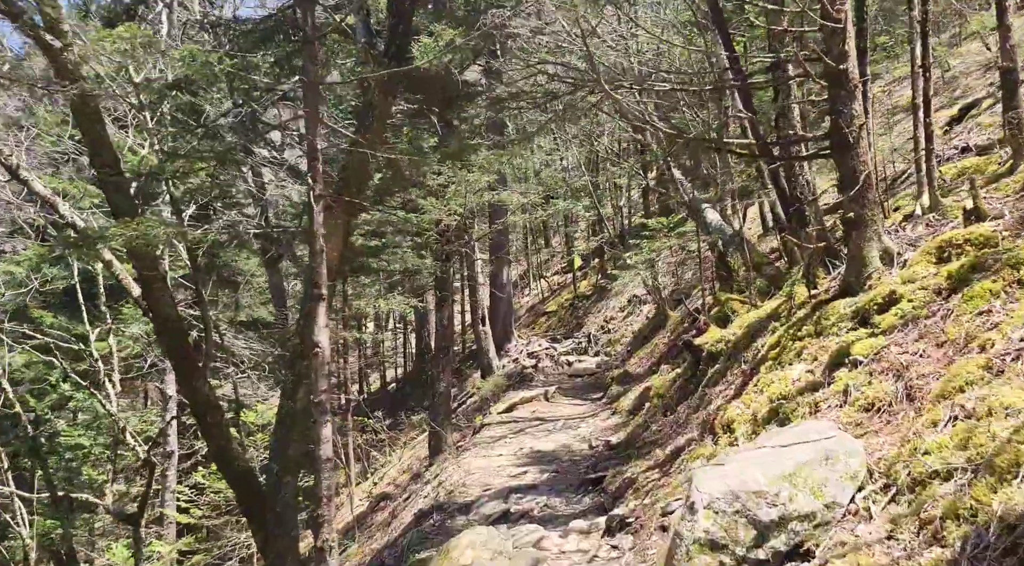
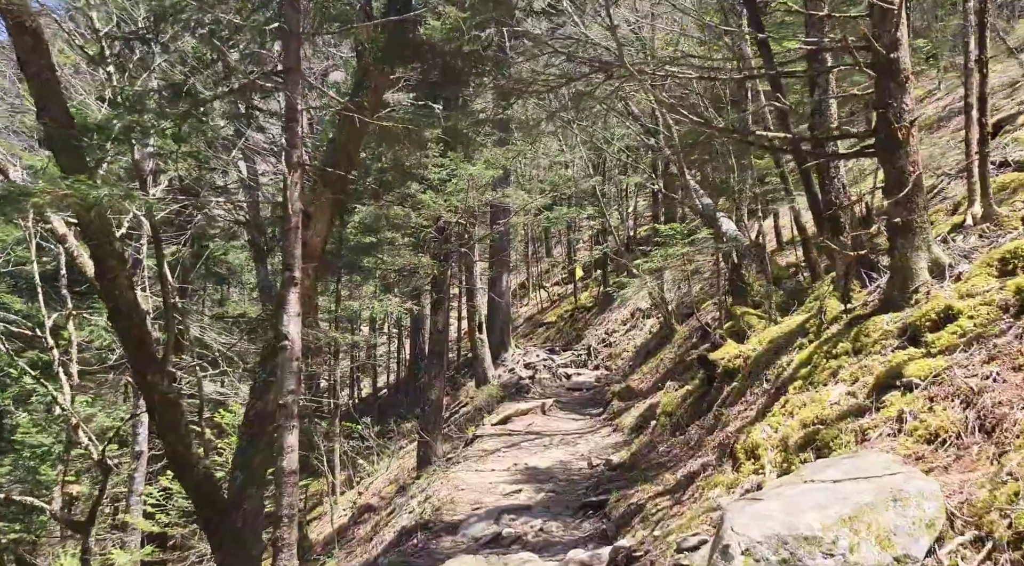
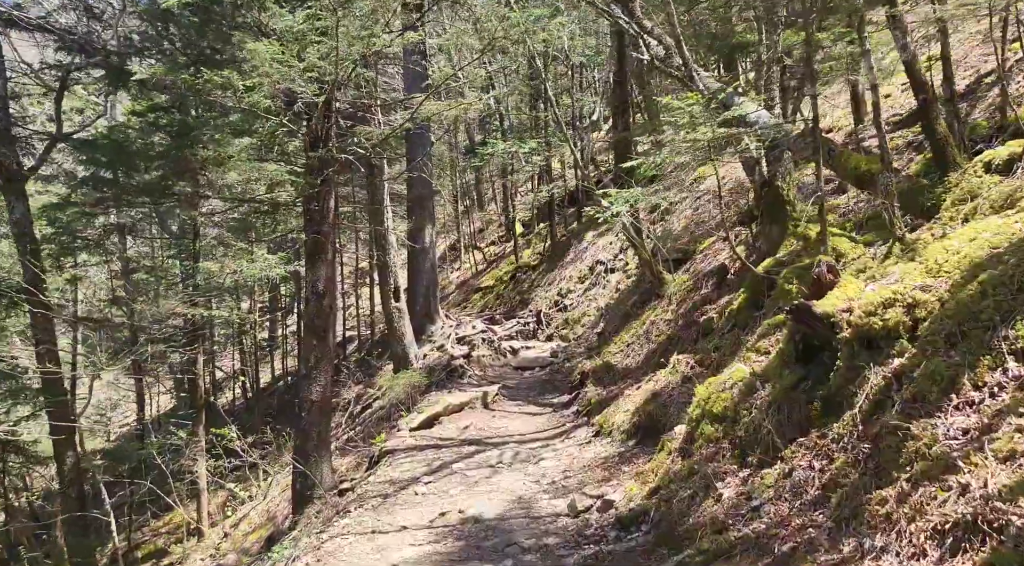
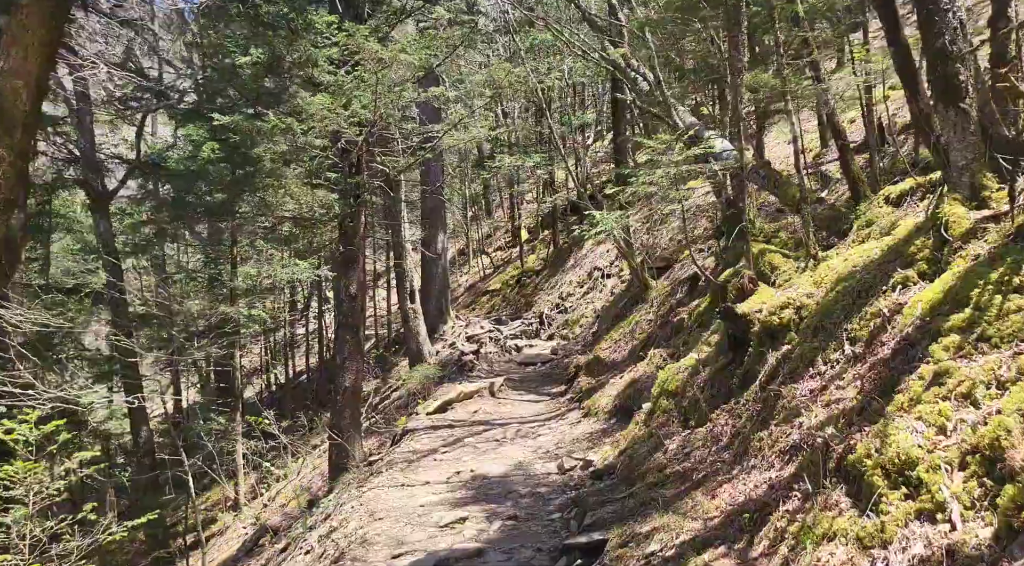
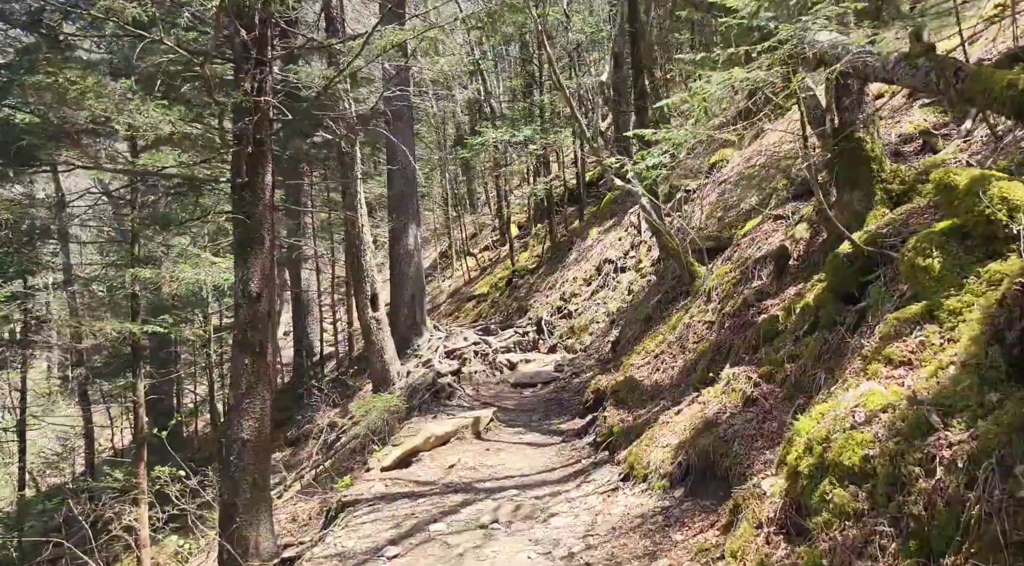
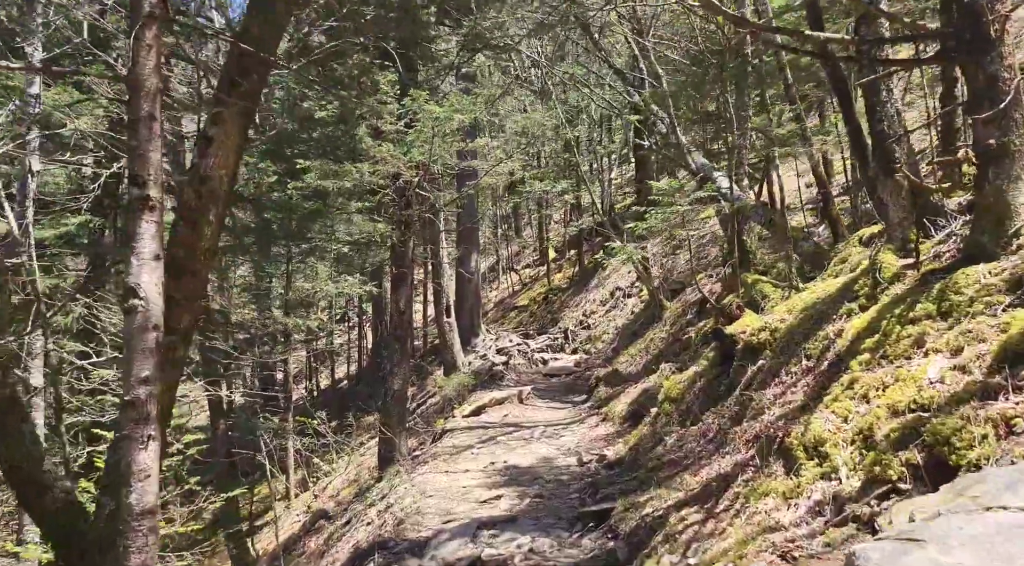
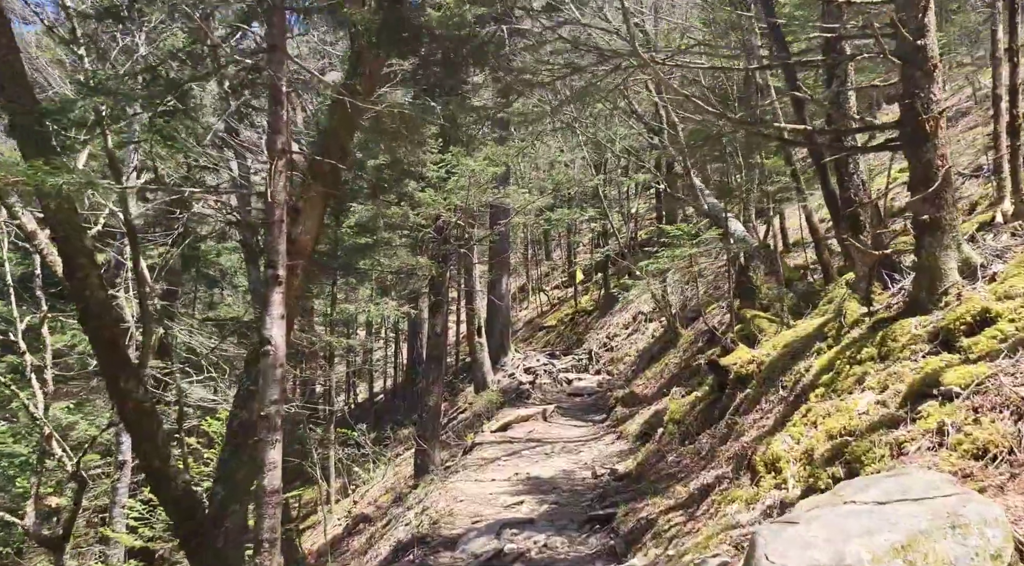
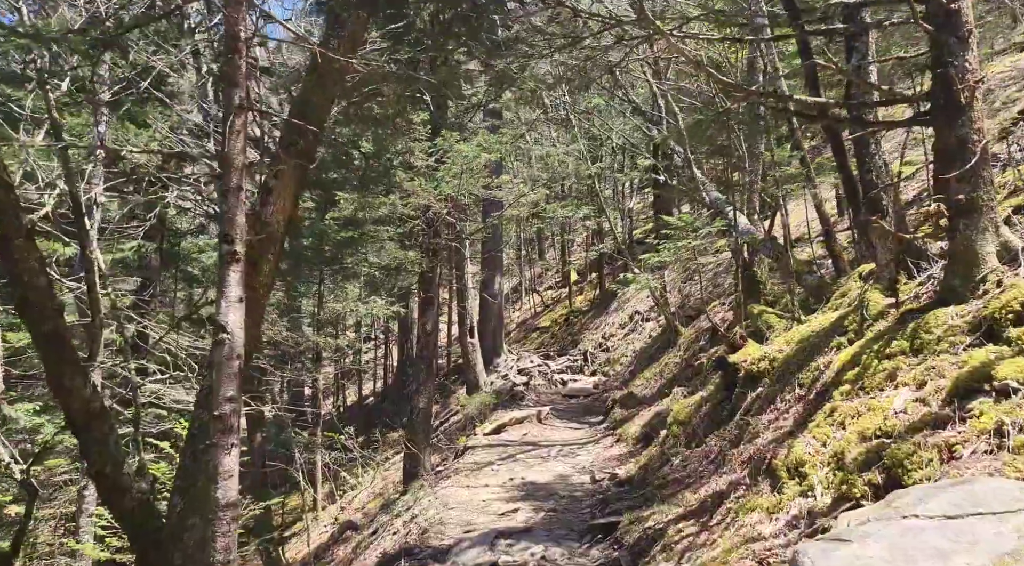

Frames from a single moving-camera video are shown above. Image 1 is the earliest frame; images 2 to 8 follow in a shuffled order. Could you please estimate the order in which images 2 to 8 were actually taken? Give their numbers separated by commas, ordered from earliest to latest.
2, 7, 8, 6, 4, 3, 5
